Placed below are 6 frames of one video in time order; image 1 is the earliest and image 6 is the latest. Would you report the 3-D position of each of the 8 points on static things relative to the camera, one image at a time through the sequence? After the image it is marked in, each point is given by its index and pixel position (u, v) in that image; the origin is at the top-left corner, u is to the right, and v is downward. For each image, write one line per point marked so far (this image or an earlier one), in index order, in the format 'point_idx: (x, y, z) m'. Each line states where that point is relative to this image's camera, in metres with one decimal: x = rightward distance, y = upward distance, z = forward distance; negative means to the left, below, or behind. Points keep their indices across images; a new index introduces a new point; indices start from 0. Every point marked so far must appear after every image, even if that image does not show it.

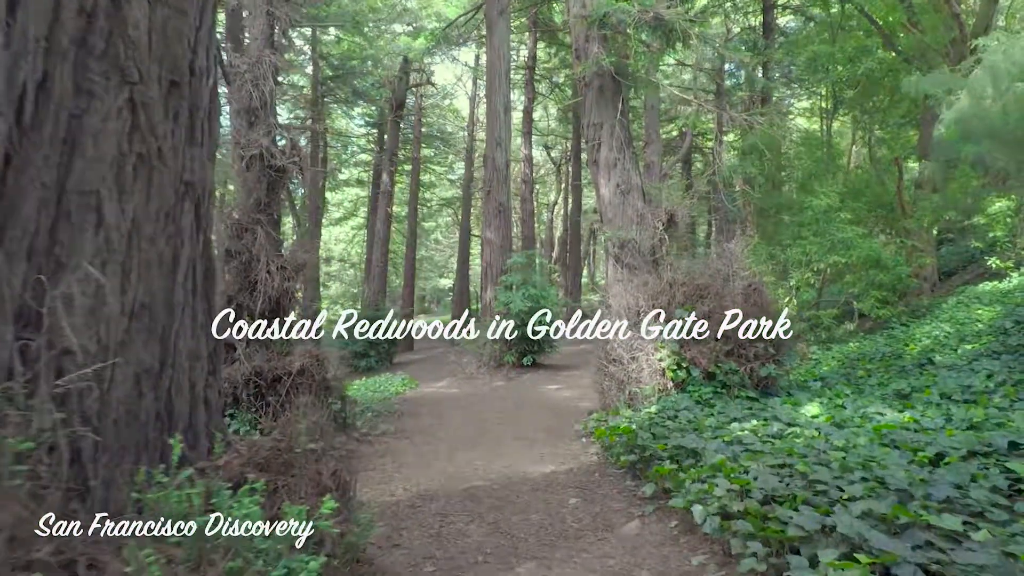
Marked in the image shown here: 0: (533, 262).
0: (+0.5, +0.7, +16.4) m
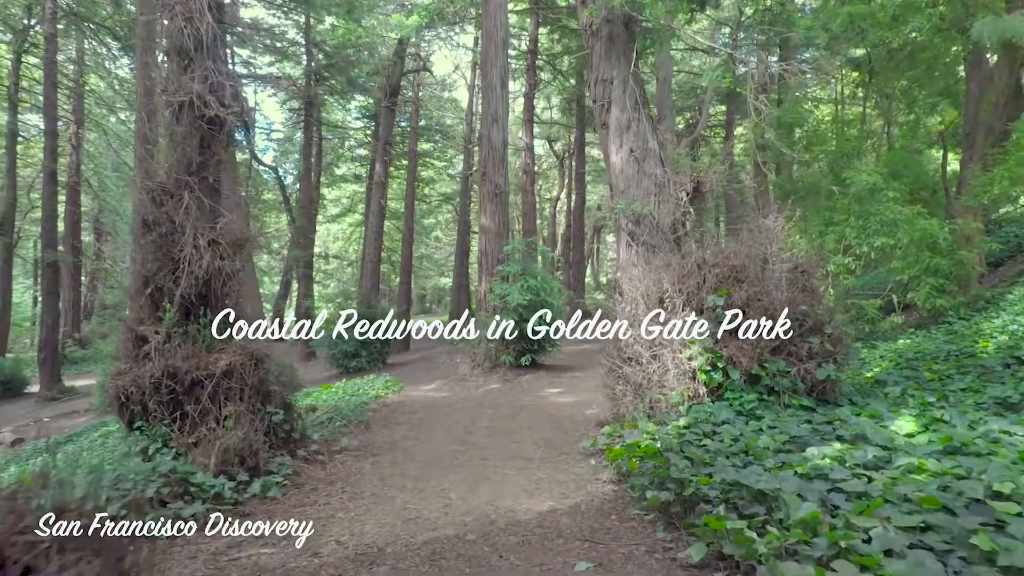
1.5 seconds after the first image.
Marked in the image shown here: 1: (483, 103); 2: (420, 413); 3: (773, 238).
0: (+0.5, +0.9, +14.7) m
1: (-0.7, +4.6, +15.4) m
2: (-1.5, -2.0, +10.3) m
3: (+2.9, +0.6, +6.9) m
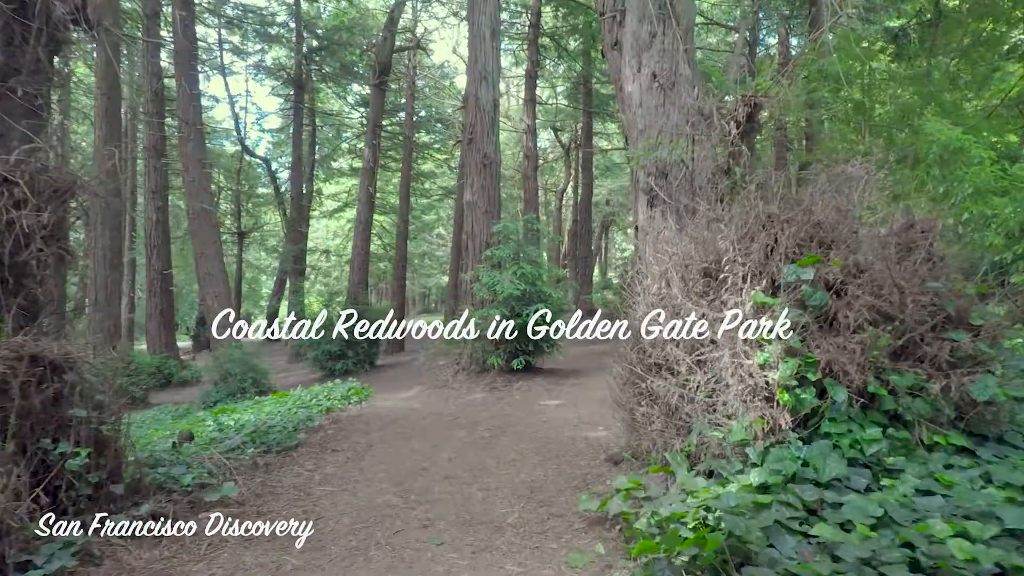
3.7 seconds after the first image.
0: (+0.3, +1.1, +12.2) m
1: (-0.9, +4.8, +13.0) m
2: (-1.8, -1.8, +7.9) m
3: (+2.6, +0.8, +4.4) m
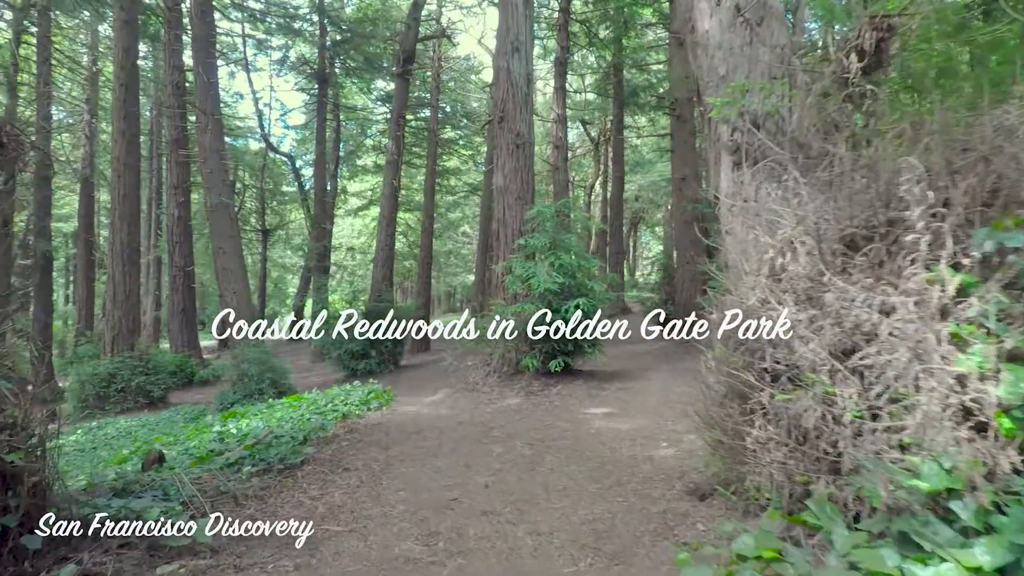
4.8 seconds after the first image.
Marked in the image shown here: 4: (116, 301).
0: (+1.0, +1.2, +11.0) m
1: (-0.2, +5.0, +11.8) m
2: (-1.3, -1.7, +6.8) m
3: (+3.0, +0.9, +3.1) m
4: (-11.7, -0.4, +18.3) m
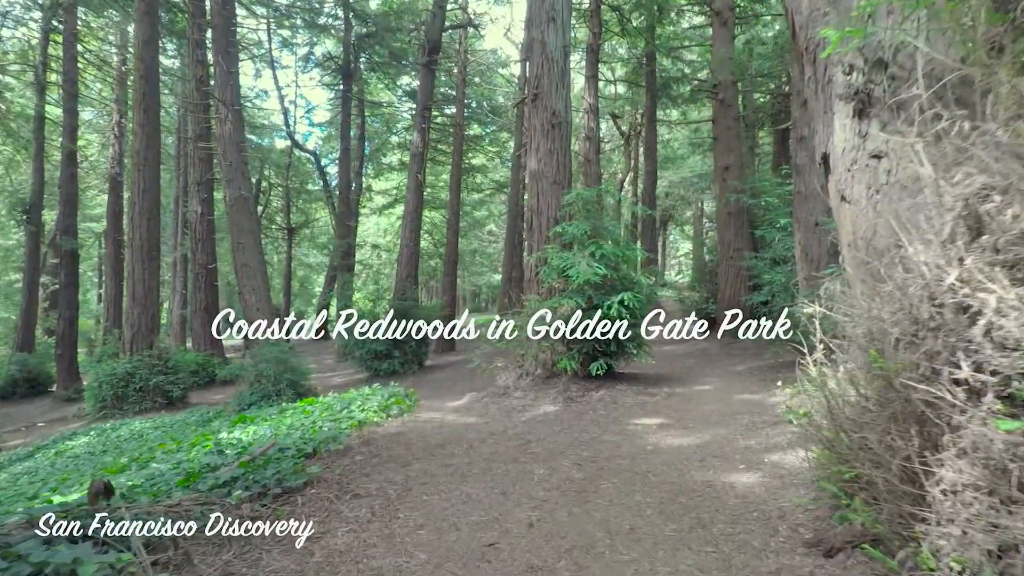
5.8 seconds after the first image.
0: (+1.5, +1.3, +9.9) m
1: (+0.4, +5.0, +10.7) m
2: (-0.9, -1.6, +5.7) m
3: (+3.2, +1.0, +1.9) m
4: (-10.8, -0.3, +17.7) m
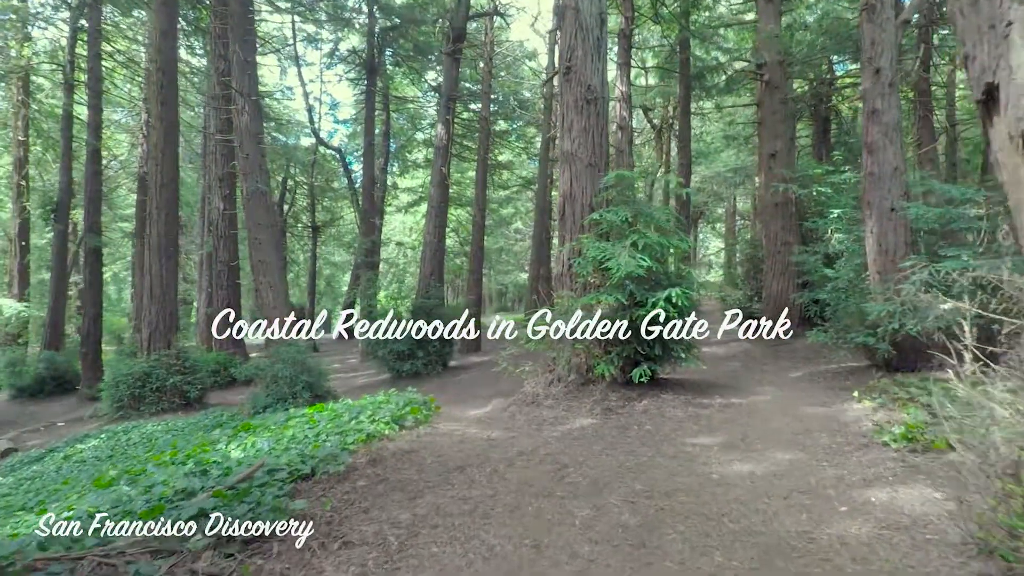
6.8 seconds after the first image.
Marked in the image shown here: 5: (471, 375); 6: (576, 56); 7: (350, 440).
0: (+1.9, +1.4, +8.7) m
1: (+0.9, +5.1, +9.6) m
2: (-0.6, -1.5, +4.7) m
3: (+3.3, +1.1, +0.7) m
4: (-10.1, -0.2, +17.0) m
5: (-1.0, -2.0, +14.2) m
6: (+1.0, +3.5, +9.4) m
7: (-1.6, -1.6, +6.4) m
